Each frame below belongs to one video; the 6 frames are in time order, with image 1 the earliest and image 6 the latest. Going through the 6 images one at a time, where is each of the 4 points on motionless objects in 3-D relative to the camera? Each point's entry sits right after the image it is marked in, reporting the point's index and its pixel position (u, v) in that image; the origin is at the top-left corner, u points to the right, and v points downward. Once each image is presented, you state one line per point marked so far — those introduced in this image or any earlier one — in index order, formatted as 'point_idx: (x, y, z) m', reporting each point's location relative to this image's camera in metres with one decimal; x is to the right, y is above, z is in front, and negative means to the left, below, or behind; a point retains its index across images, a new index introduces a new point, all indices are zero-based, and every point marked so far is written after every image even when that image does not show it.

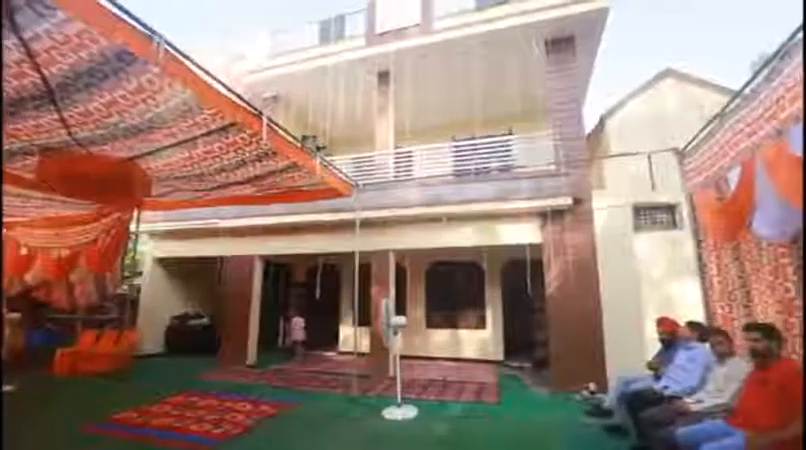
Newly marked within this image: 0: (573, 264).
0: (+3.6, -0.8, +7.8) m
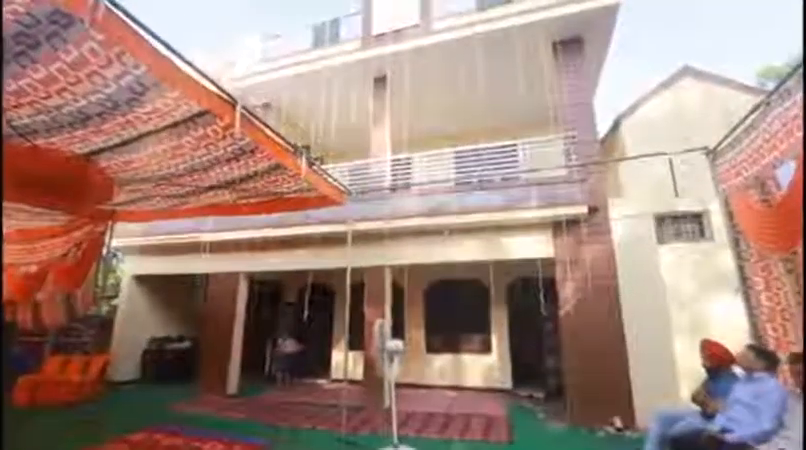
0: (+3.5, -1.0, +7.0) m
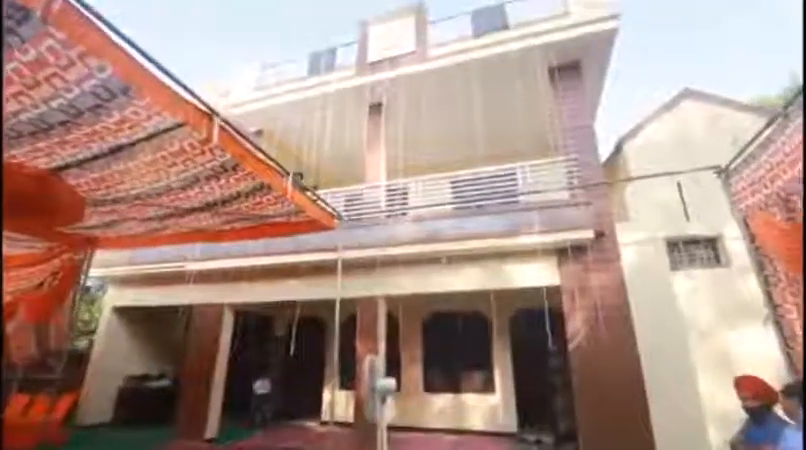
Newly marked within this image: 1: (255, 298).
0: (+3.4, -1.5, +6.4) m
1: (-3.4, -1.7, +8.5) m
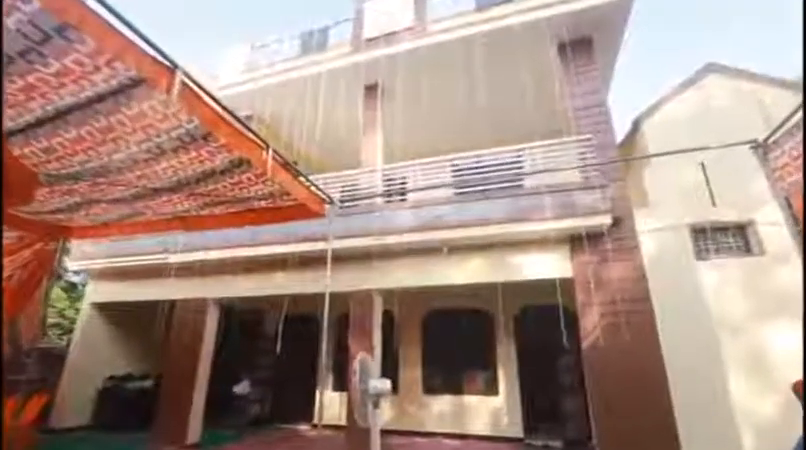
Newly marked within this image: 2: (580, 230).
0: (+3.4, -1.2, +5.8) m
1: (-3.4, -1.4, +7.9) m
2: (+2.9, -0.1, +6.1) m
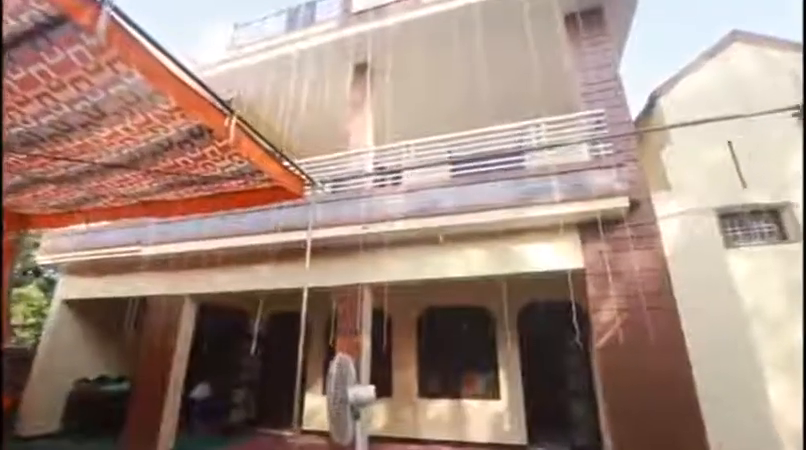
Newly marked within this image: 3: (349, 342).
0: (+3.2, -1.0, +5.1) m
1: (-3.6, -1.2, +7.2) m
2: (+2.7, +0.1, +5.4) m
3: (-0.9, -1.9, +6.2) m
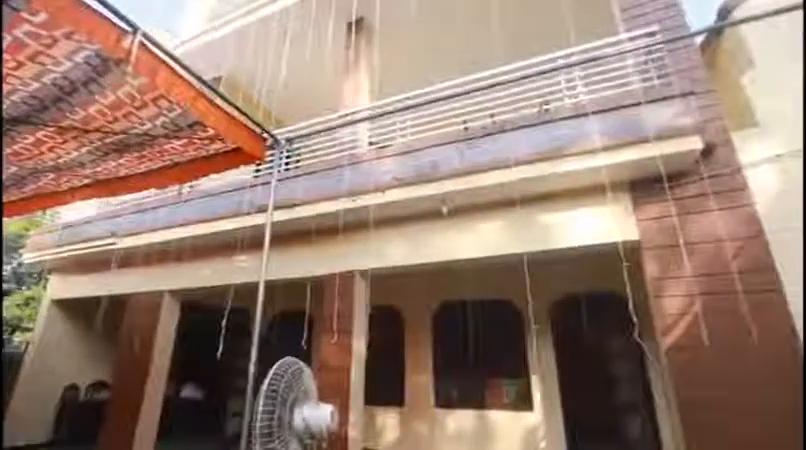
0: (+3.1, -0.5, +3.7) m
1: (-3.5, -1.0, +6.3) m
2: (+2.6, +0.6, +4.0) m
3: (-0.9, -1.6, +5.0) m
